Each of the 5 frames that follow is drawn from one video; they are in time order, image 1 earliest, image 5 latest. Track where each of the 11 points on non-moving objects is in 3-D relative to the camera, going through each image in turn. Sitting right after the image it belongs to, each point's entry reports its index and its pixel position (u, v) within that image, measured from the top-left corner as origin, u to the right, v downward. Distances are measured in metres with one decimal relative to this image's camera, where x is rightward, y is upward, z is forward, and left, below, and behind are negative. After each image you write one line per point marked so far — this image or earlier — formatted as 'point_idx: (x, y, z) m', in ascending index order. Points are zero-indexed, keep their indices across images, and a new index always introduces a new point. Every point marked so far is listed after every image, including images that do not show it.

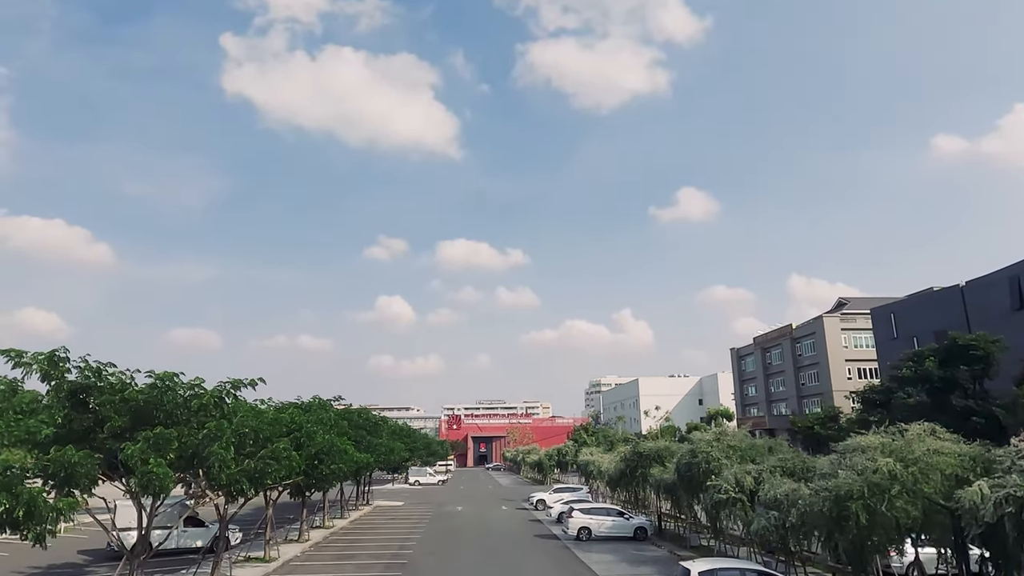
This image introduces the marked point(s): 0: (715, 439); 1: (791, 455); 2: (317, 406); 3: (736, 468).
0: (+6.9, -5.1, +19.2) m
1: (+8.5, -5.1, +17.3) m
2: (-7.1, -4.1, +19.7) m
3: (+6.9, -5.5, +17.4) m
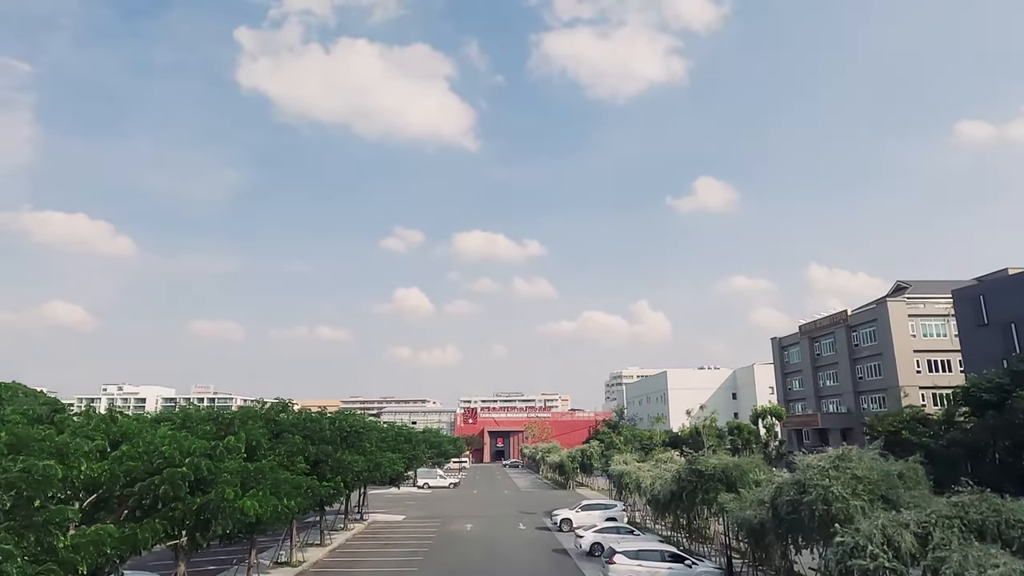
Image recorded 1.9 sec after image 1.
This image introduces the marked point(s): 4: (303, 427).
0: (+7.3, -4.1, +13.1) m
1: (+8.9, -4.1, +11.1) m
2: (-6.6, -3.2, +13.9) m
3: (+7.3, -4.5, +11.3) m
4: (-6.3, -4.2, +16.8) m
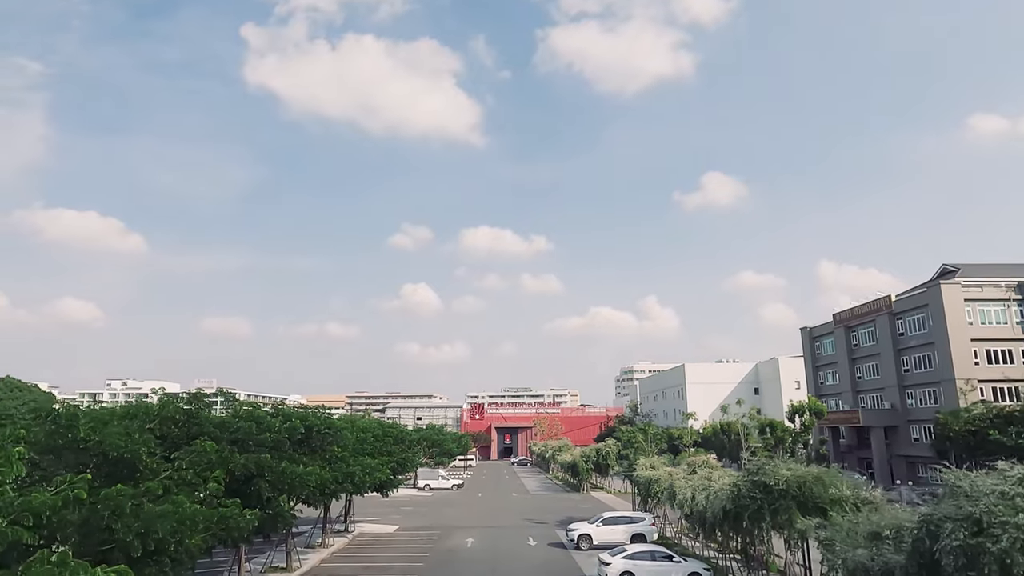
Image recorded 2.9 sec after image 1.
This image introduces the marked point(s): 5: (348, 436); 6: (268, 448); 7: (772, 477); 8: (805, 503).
0: (+7.5, -3.0, +8.4) m
1: (+9.1, -3.0, +6.4) m
2: (-6.4, -2.1, +9.5) m
3: (+7.4, -3.5, +6.6) m
4: (-6.1, -3.1, +12.3) m
5: (-5.5, -5.0, +19.2) m
6: (-5.5, -3.6, +12.8) m
7: (+6.9, -5.0, +15.1) m
8: (+7.6, -5.6, +14.7) m
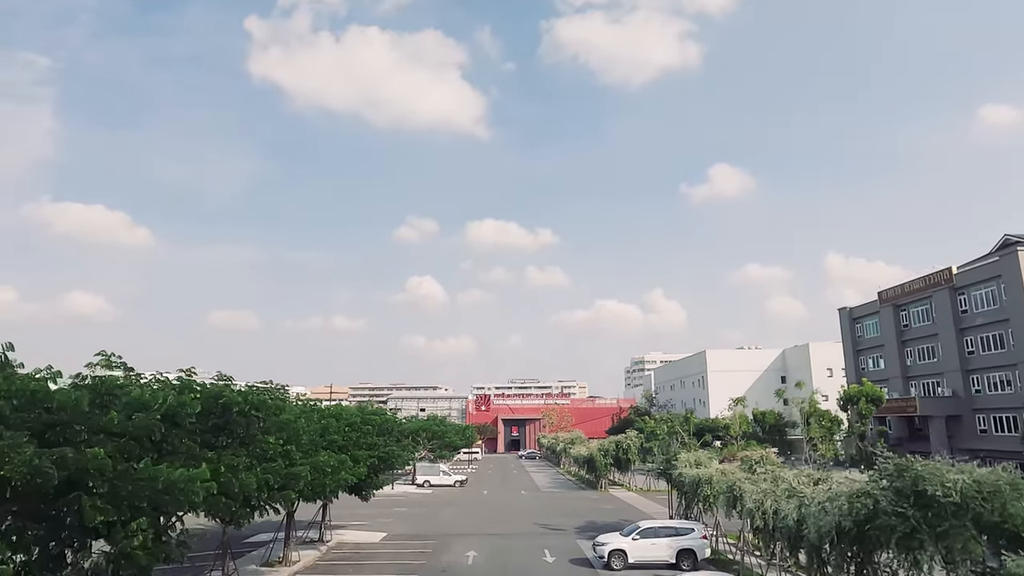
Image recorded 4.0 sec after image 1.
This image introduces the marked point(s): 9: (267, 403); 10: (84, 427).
0: (+7.7, -1.4, +3.0) m
1: (+9.3, -1.5, +1.0) m
2: (-6.2, -0.5, +4.2) m
3: (+7.6, -1.9, +1.2) m
4: (-5.8, -1.5, +7.1) m
5: (-5.2, -3.3, +14.0) m
6: (-5.2, -2.0, +7.6) m
7: (+7.2, -3.4, +9.7) m
8: (+7.9, -3.9, +9.3) m
9: (-5.0, -2.4, +11.6) m
10: (-5.4, -1.7, +7.2) m
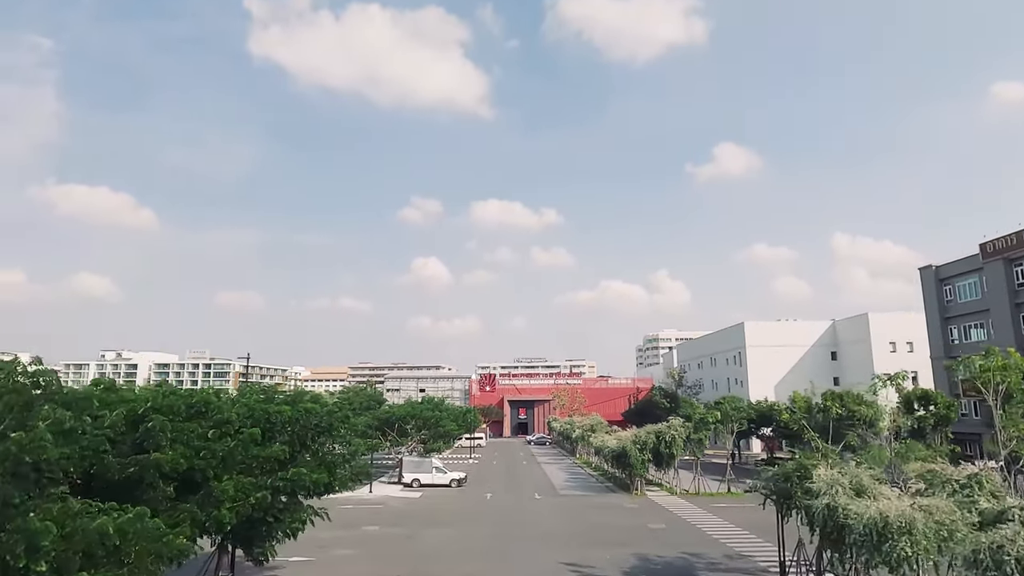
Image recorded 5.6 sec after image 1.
0: (+7.9, +0.3, -6.7) m
1: (+9.5, +0.2, -8.7) m
2: (-5.9, +1.2, -5.4) m
3: (+7.9, -0.2, -8.4) m
4: (-5.6, +0.4, -2.5) m
5: (-4.8, -1.2, +4.5) m
6: (-4.9, -0.1, -2.0) m
7: (+7.5, -1.4, +0.1) m
8: (+8.2, -1.9, -0.3) m
9: (-4.7, -0.4, +2.0) m
10: (-5.1, +0.2, -2.4) m
